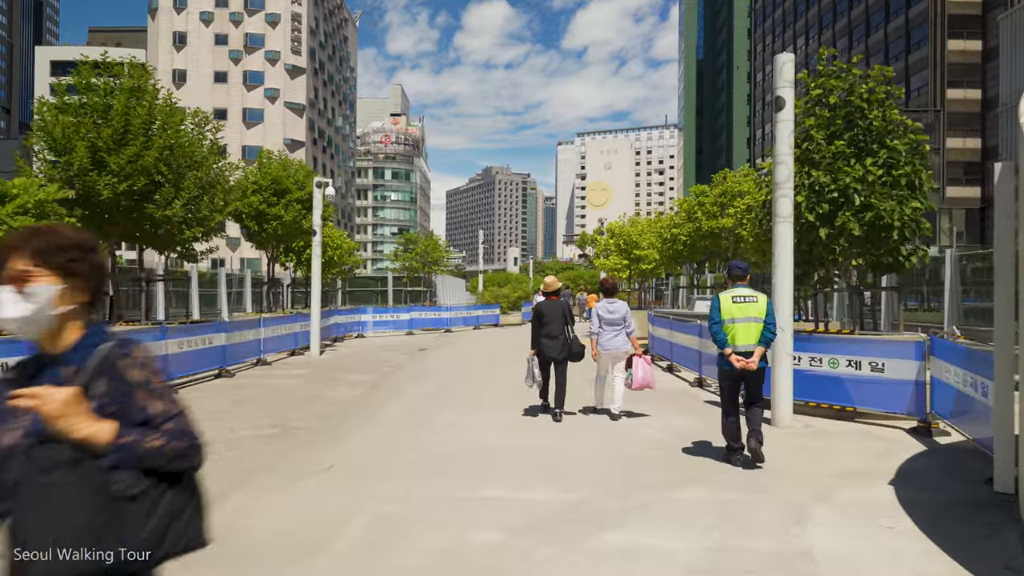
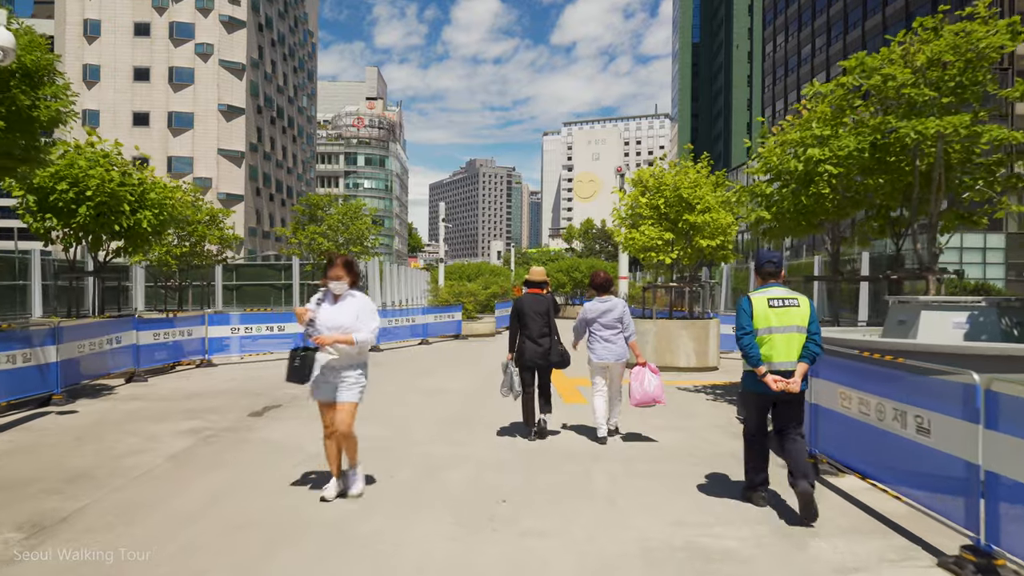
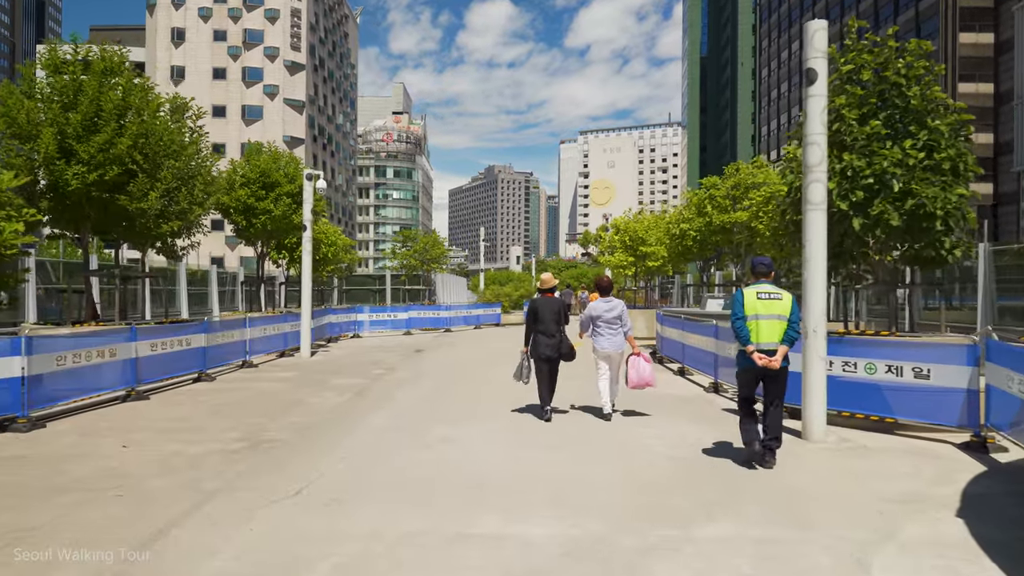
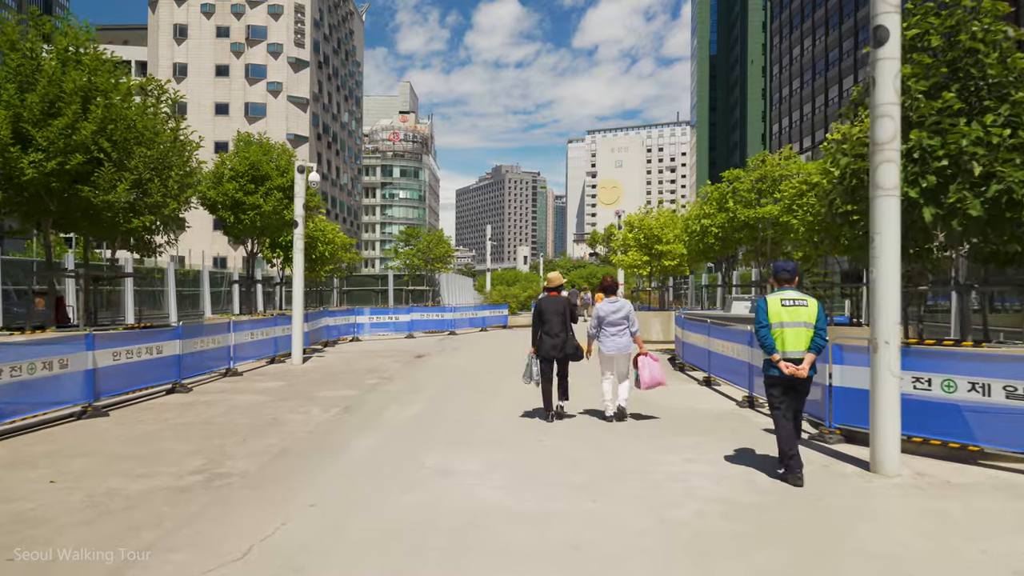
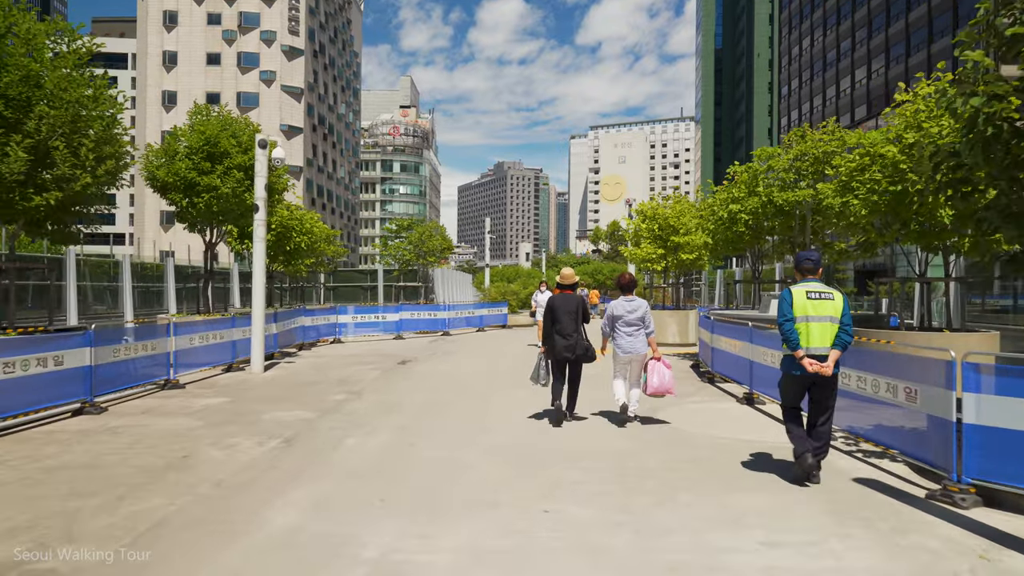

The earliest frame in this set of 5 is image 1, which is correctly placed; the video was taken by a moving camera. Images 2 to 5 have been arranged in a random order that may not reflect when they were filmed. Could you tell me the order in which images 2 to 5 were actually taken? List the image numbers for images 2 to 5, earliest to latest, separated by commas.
3, 4, 5, 2
